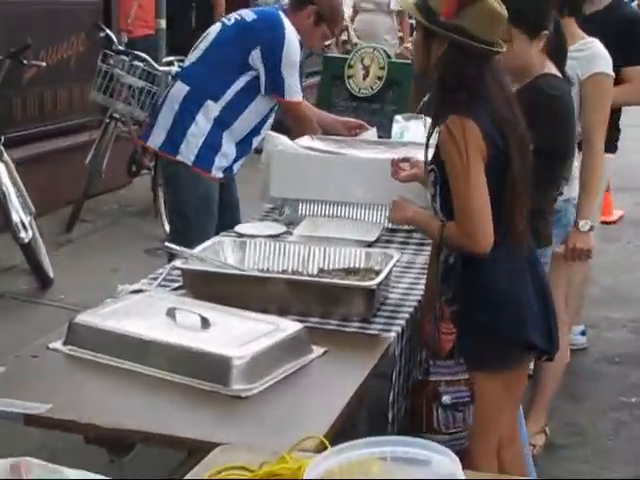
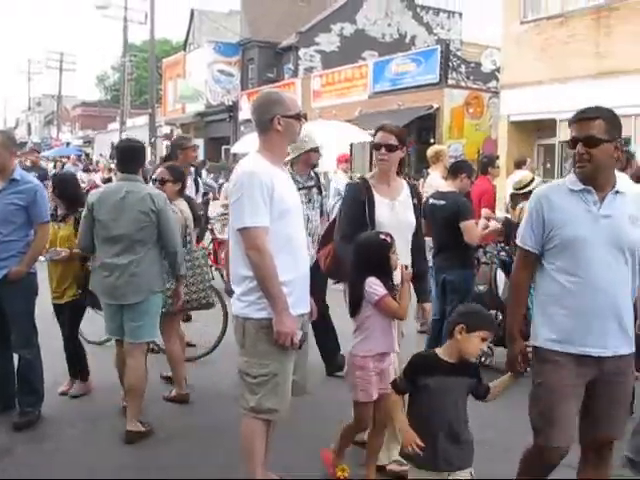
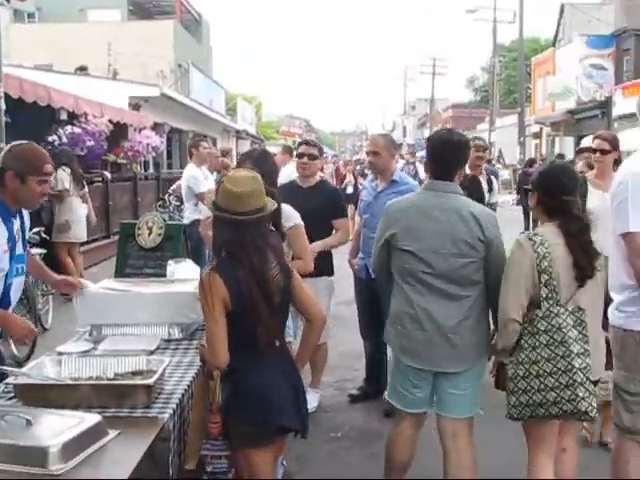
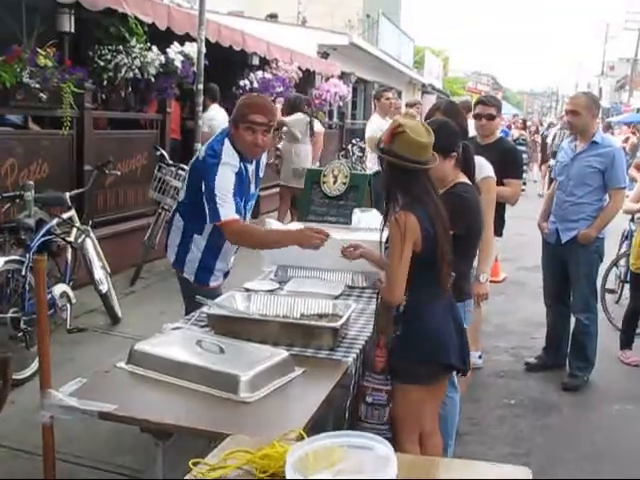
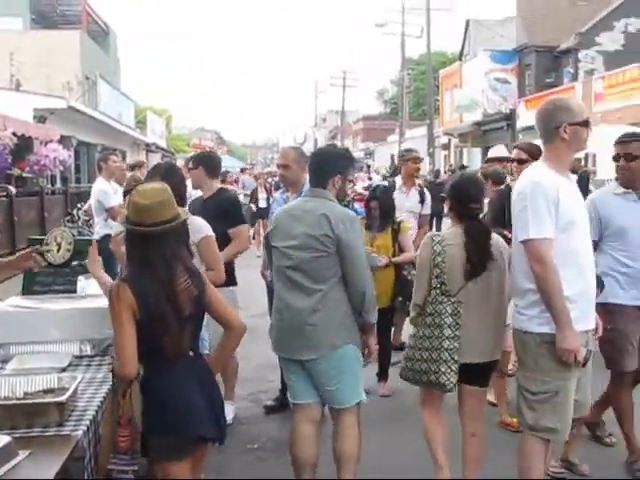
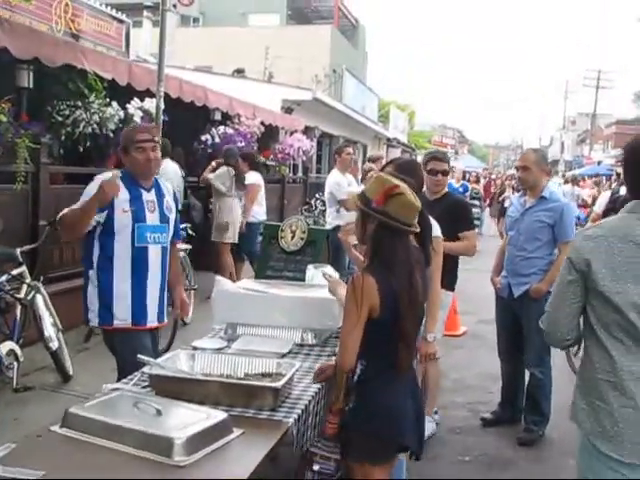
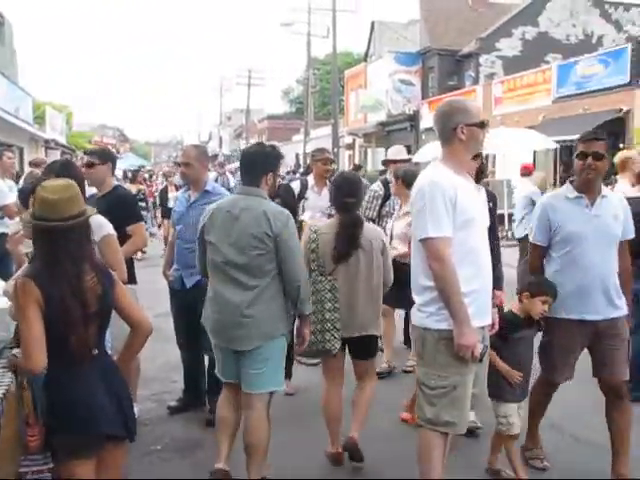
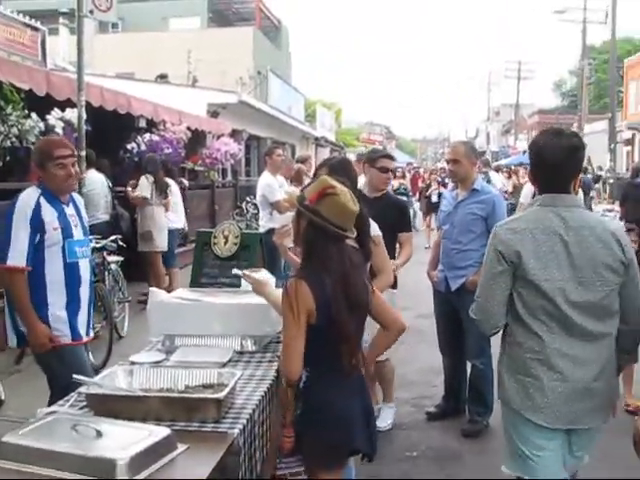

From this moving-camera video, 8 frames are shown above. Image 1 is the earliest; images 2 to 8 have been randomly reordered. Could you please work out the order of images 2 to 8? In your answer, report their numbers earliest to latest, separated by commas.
4, 6, 8, 3, 5, 7, 2
